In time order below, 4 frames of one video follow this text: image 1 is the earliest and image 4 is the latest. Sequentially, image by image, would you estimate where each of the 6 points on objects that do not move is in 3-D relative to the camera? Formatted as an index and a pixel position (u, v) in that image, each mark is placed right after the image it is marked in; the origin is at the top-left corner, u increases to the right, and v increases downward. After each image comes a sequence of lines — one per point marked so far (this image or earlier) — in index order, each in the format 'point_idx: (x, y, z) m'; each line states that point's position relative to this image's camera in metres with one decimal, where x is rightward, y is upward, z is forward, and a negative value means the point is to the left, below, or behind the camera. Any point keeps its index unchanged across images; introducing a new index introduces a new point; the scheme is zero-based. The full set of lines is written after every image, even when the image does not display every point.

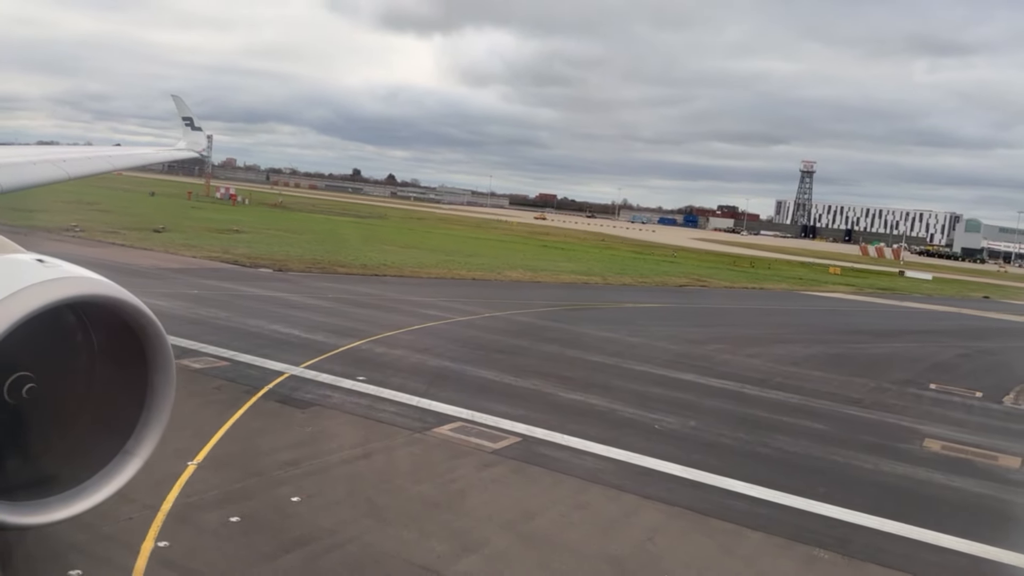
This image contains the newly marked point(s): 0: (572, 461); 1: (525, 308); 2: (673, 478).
0: (+0.7, -2.0, +8.3) m
1: (+0.4, -0.6, +20.0) m
2: (+1.8, -2.1, +7.9) m
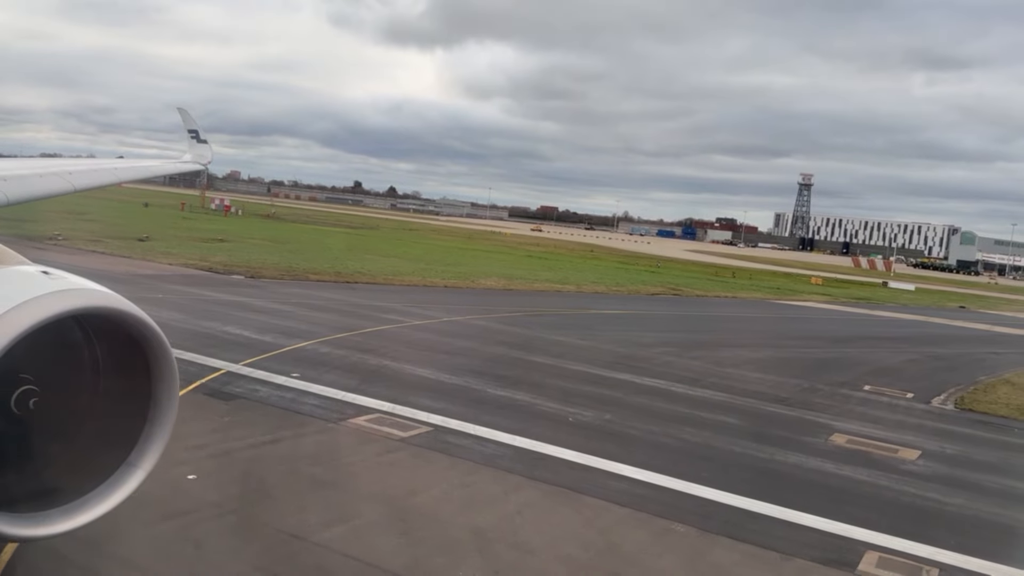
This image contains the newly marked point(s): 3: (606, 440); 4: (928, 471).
0: (-0.5, -1.9, +8.8) m
1: (-0.7, -0.7, +20.5) m
2: (+0.6, -2.1, +8.4) m
3: (+1.3, -2.0, +9.7) m
4: (+5.6, -2.5, +9.8) m
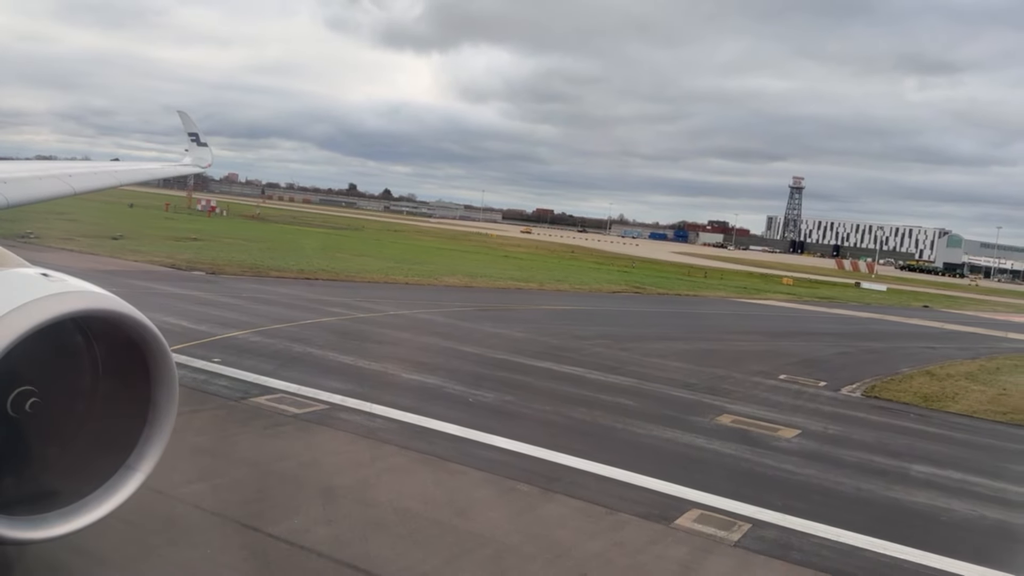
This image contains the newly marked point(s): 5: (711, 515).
0: (-2.0, -1.8, +9.4) m
1: (-2.3, -0.6, +21.2) m
2: (-0.9, -1.9, +9.1) m
3: (-0.2, -1.9, +10.4) m
4: (+4.1, -2.3, +10.4) m
5: (+2.0, -2.3, +7.4) m
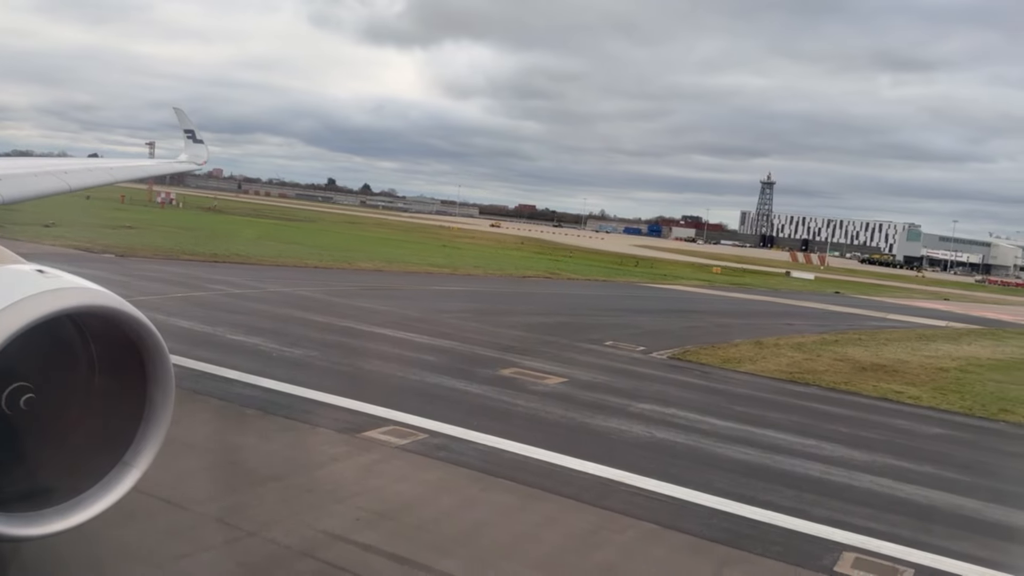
0: (-5.5, -1.2, +11.0) m
1: (-6.0, 0.0, +22.7) m
2: (-4.4, -1.3, +10.7) m
3: (-3.8, -1.3, +12.0) m
4: (+0.6, -1.7, +12.1) m
5: (-1.4, -1.8, +9.0) m
